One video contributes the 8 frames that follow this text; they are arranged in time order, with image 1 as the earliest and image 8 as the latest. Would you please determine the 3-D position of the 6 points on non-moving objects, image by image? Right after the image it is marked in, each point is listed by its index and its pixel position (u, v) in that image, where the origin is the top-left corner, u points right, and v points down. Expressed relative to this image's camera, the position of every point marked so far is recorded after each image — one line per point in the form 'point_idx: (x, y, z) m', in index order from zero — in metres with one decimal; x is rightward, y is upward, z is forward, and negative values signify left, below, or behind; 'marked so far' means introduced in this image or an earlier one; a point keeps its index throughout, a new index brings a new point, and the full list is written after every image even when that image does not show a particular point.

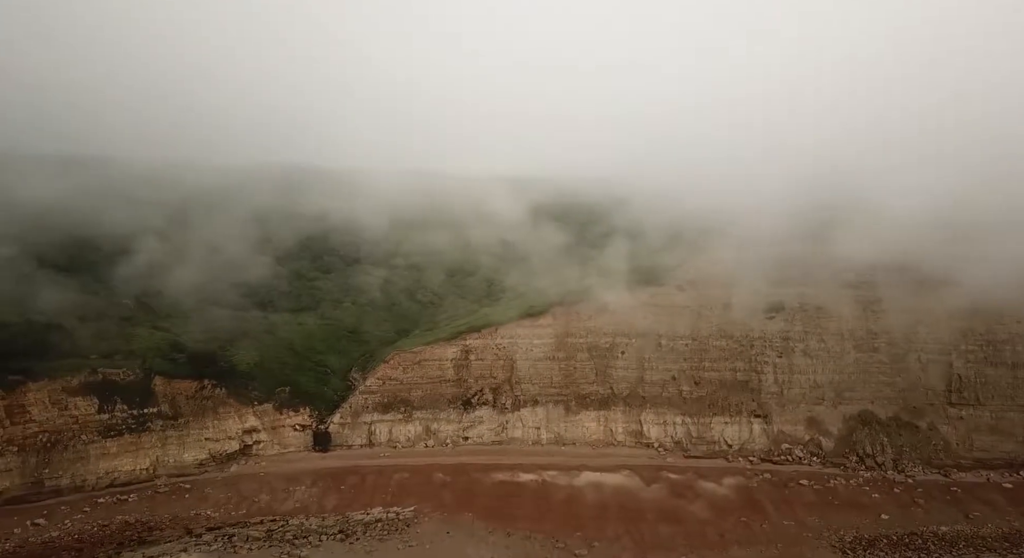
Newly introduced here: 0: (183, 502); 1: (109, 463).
0: (-9.5, -6.6, +18.5) m
1: (-11.9, -5.6, +18.8) m
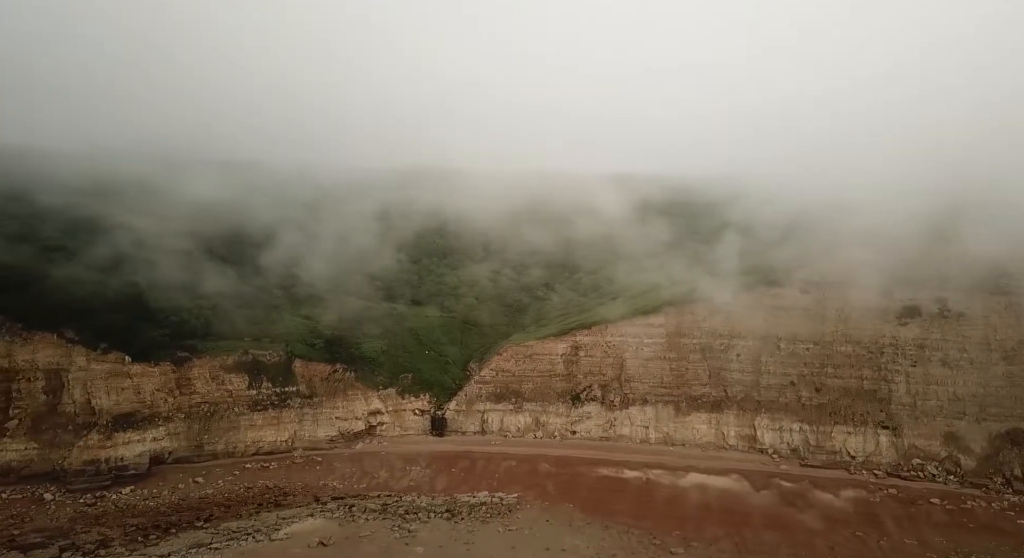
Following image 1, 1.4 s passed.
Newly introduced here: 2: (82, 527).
0: (-6.3, -6.3, +20.2) m
1: (-8.5, -5.3, +21.0) m
2: (-11.5, -6.7, +16.9) m
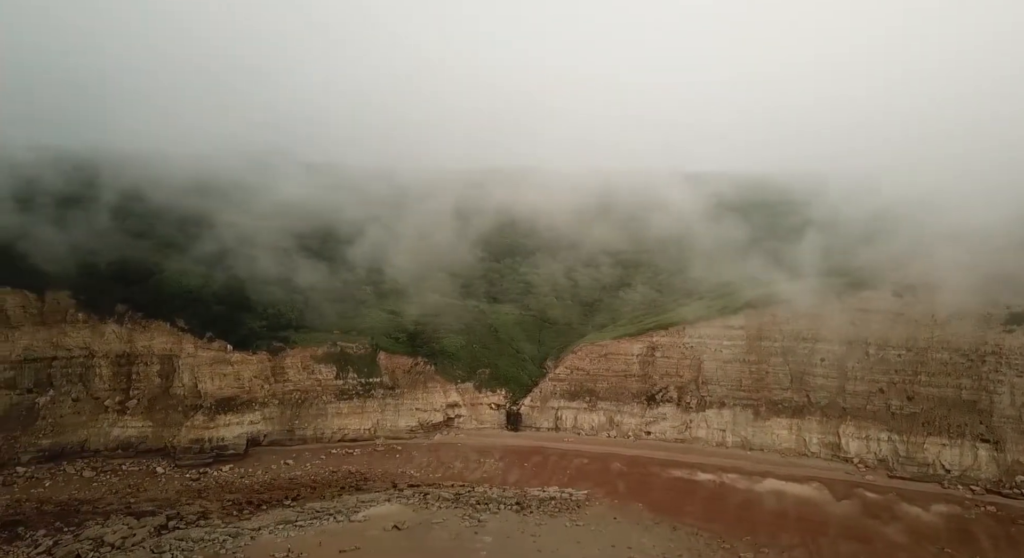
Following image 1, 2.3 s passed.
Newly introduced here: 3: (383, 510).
0: (-3.9, -6.1, +21.1) m
1: (-5.9, -5.1, +22.2) m
2: (-9.5, -6.5, +18.5) m
3: (-3.6, -6.5, +17.5) m
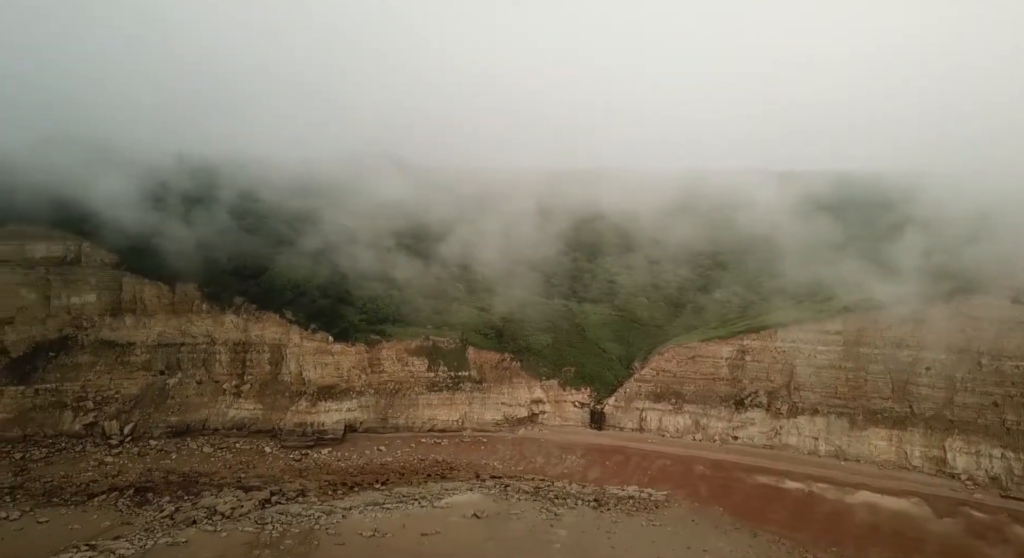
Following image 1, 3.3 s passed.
0: (-1.1, -6.0, +21.7) m
1: (-2.9, -4.9, +23.1) m
2: (-7.0, -6.3, +20.0) m
3: (-1.4, -6.4, +18.1) m
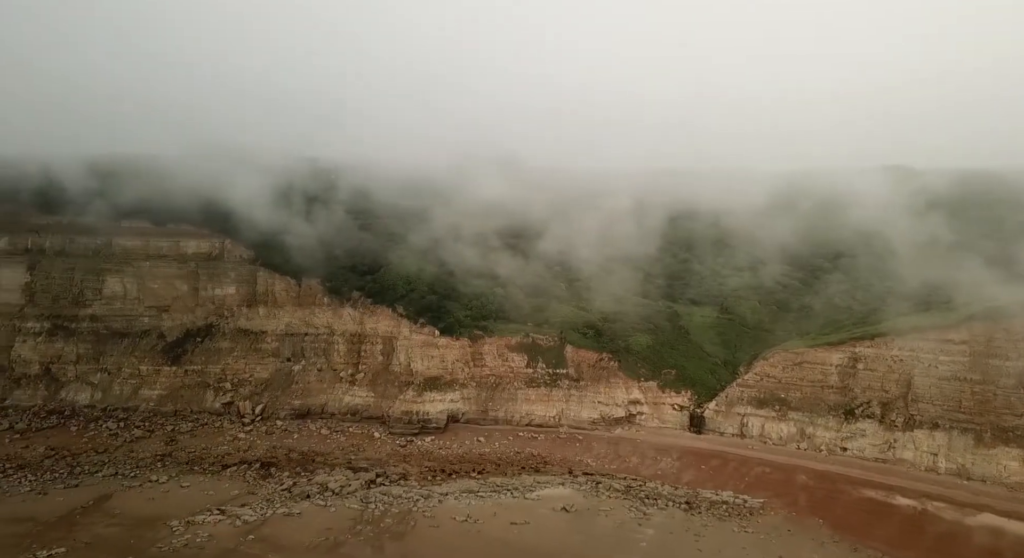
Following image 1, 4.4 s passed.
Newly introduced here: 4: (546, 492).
0: (+2.2, -6.0, +21.9) m
1: (+0.6, -4.8, +23.6) m
2: (-4.0, -6.2, +21.3) m
3: (+1.3, -6.3, +18.4) m
4: (+1.0, -6.3, +18.5) m
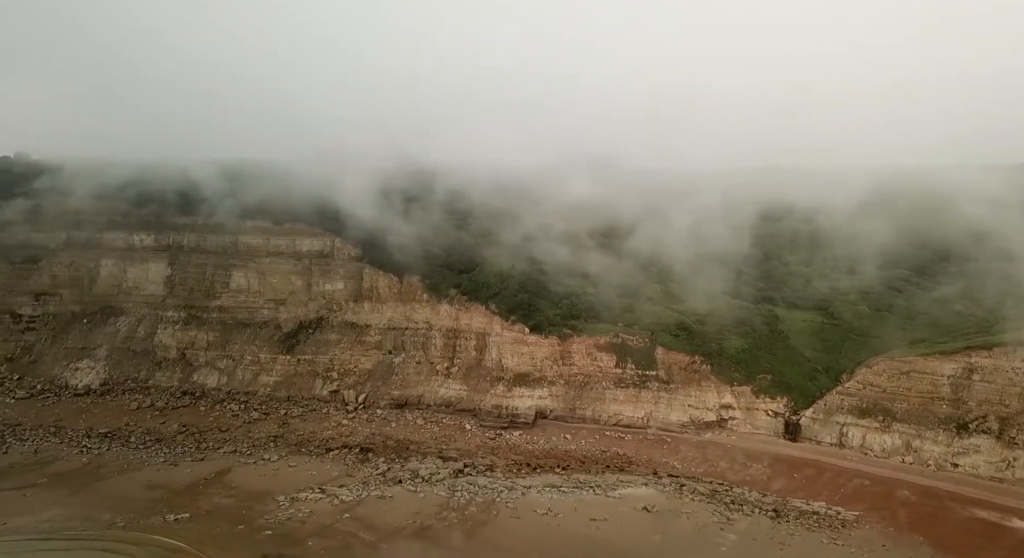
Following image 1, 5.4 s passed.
0: (+5.2, -5.9, +21.7) m
1: (+3.9, -4.8, +23.6) m
2: (-1.0, -6.1, +22.0) m
3: (+3.7, -6.3, +18.4) m
4: (+3.5, -6.3, +18.5) m
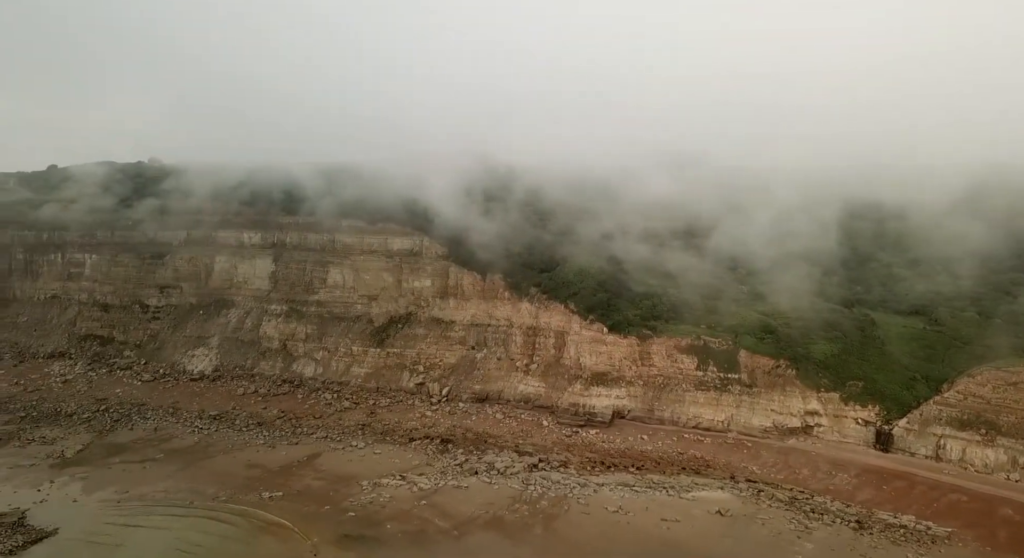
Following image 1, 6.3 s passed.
0: (+7.7, -5.9, +21.1) m
1: (+6.7, -4.8, +23.2) m
2: (+1.6, -6.1, +22.3) m
3: (+5.8, -6.3, +18.1) m
4: (+5.6, -6.3, +18.3) m
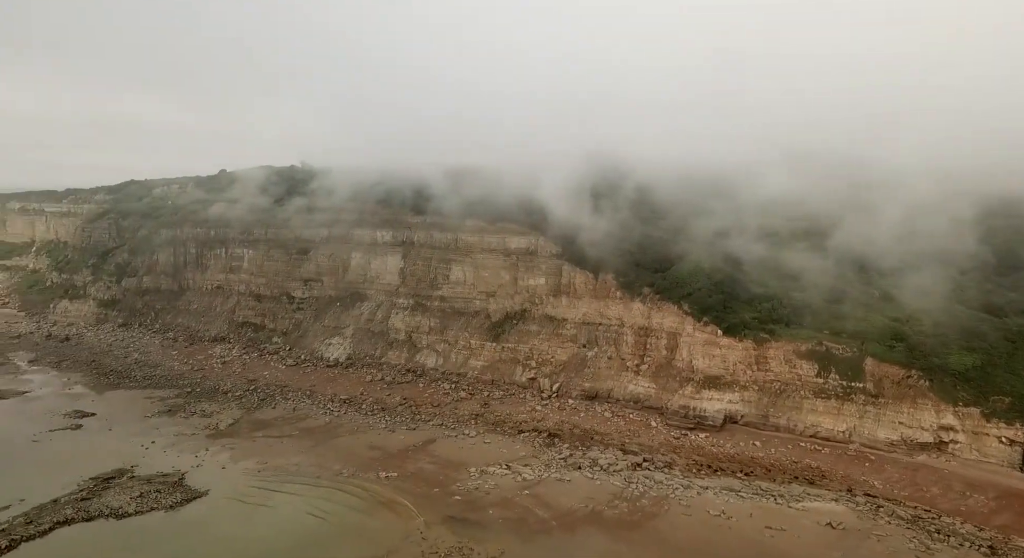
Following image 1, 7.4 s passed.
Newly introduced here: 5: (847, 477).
0: (+11.1, -6.0, +19.9) m
1: (+10.5, -4.9, +22.1) m
2: (+5.4, -6.1, +22.3) m
3: (+8.7, -6.3, +17.3) m
4: (+8.5, -6.4, +17.5) m
5: (+10.5, -6.2, +19.6) m
